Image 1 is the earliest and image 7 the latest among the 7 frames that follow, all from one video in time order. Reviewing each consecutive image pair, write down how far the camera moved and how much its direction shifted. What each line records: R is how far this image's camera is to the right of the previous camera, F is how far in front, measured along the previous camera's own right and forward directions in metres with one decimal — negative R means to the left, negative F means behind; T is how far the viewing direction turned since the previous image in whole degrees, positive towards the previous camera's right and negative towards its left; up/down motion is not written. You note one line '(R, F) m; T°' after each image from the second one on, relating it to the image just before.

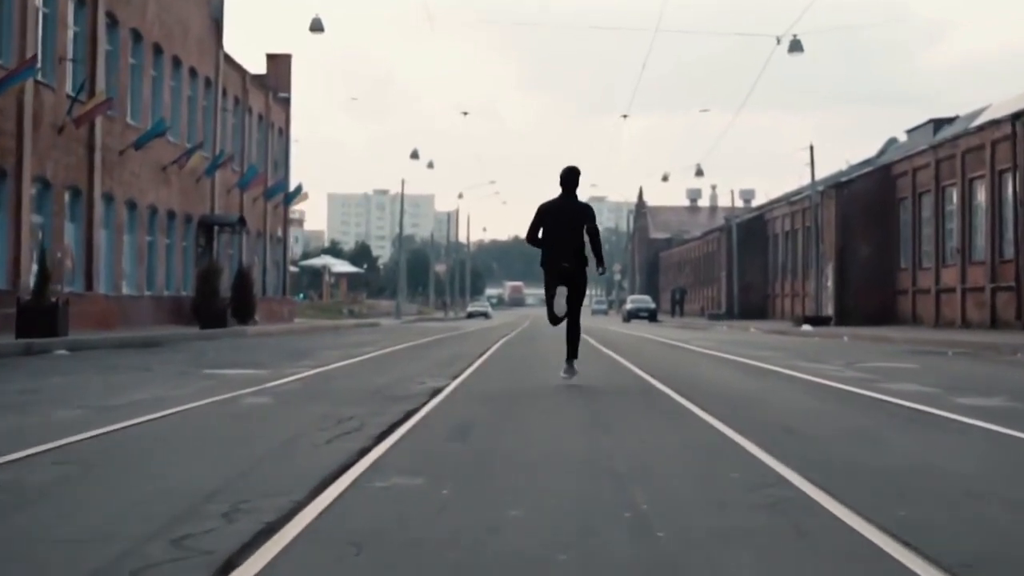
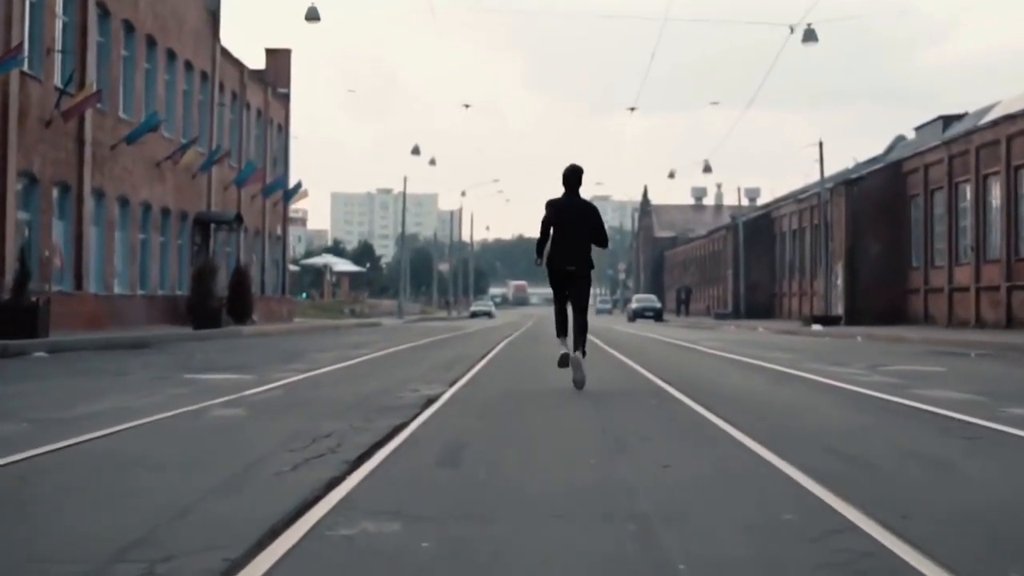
(0.0, +1.4) m; 0°
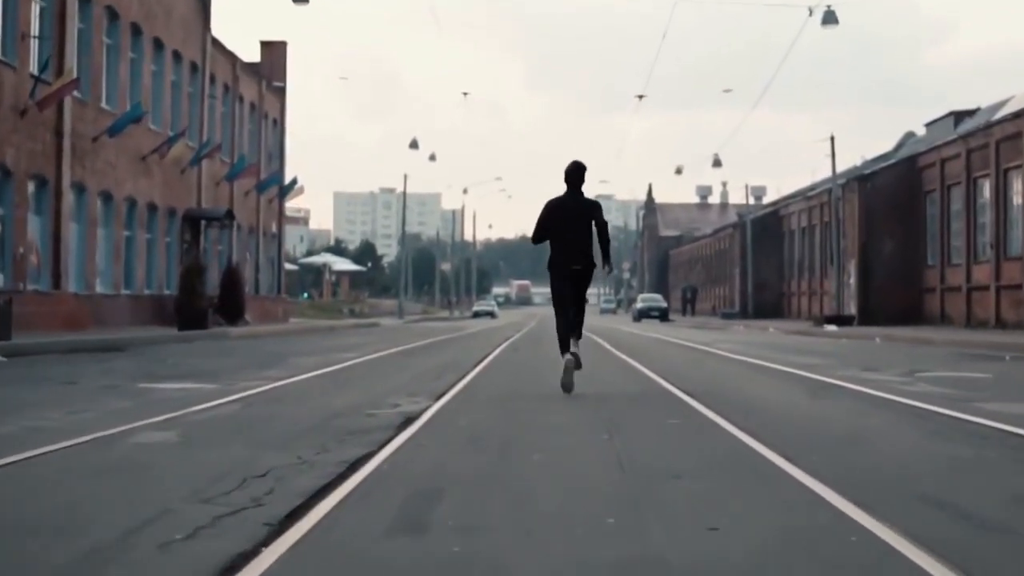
(+0.1, +2.1) m; 0°
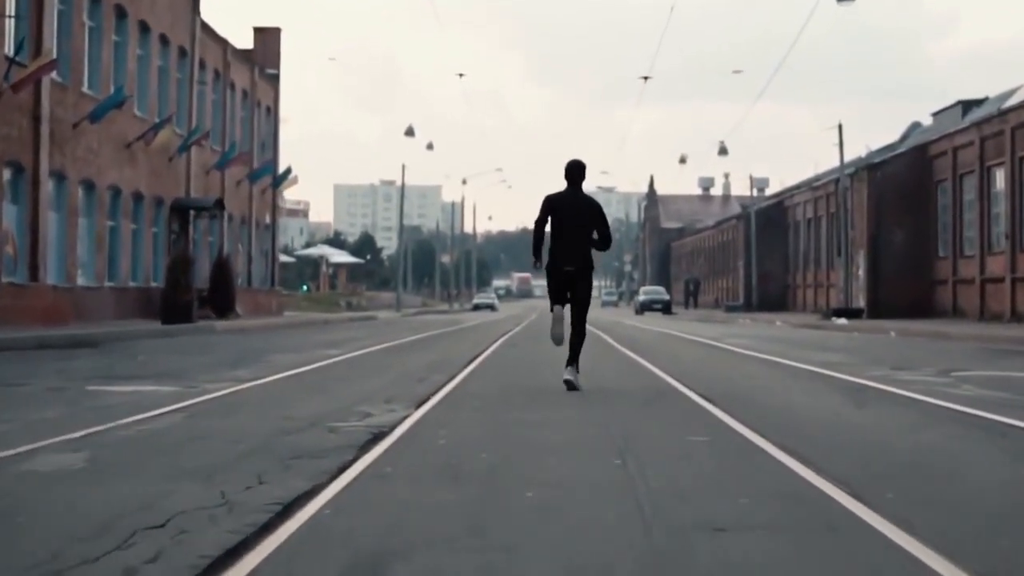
(+0.1, +1.8) m; 0°
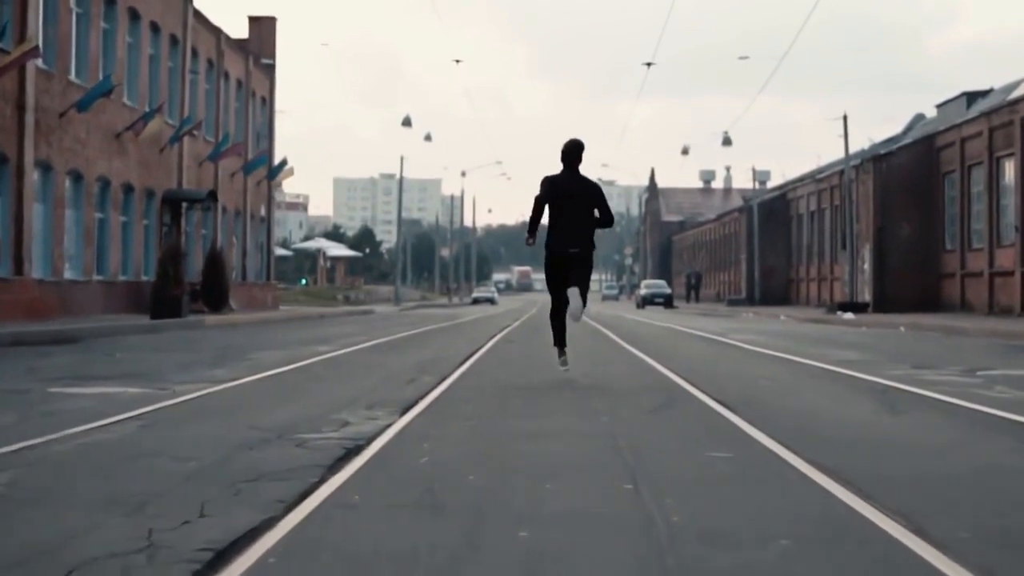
(0.0, +1.1) m; 0°
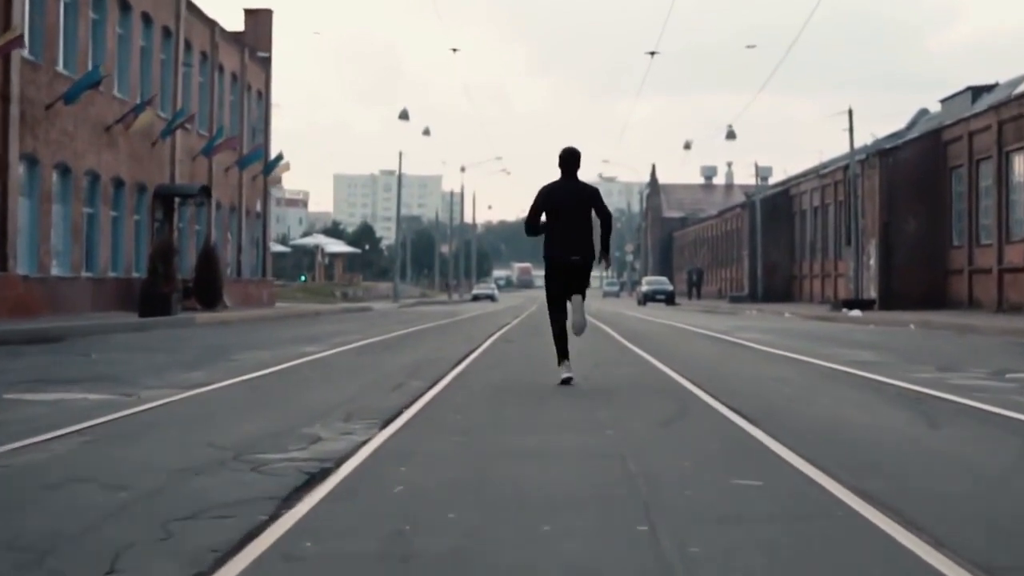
(0.0, +1.1) m; 0°
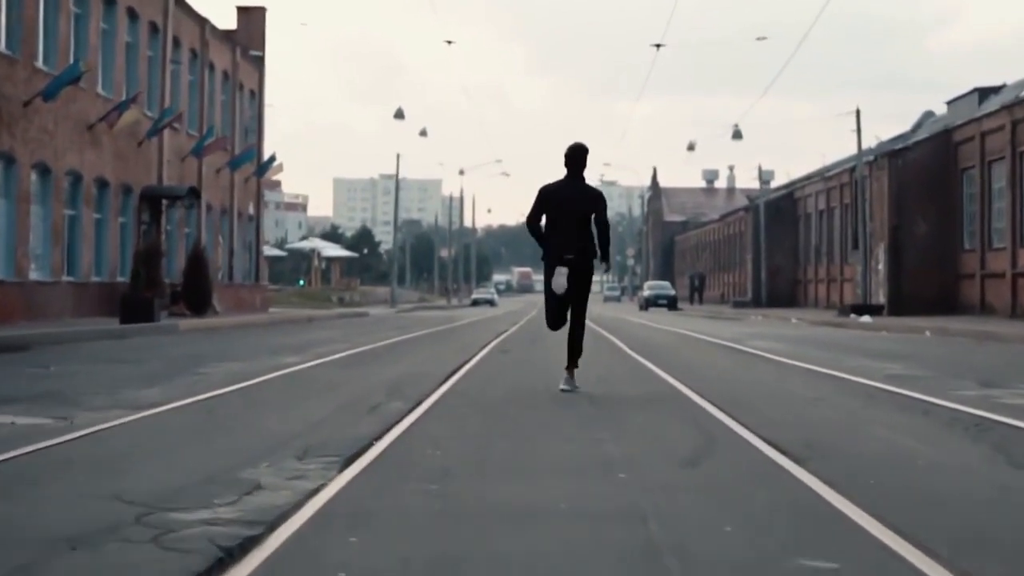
(+0.1, +1.6) m; 0°
